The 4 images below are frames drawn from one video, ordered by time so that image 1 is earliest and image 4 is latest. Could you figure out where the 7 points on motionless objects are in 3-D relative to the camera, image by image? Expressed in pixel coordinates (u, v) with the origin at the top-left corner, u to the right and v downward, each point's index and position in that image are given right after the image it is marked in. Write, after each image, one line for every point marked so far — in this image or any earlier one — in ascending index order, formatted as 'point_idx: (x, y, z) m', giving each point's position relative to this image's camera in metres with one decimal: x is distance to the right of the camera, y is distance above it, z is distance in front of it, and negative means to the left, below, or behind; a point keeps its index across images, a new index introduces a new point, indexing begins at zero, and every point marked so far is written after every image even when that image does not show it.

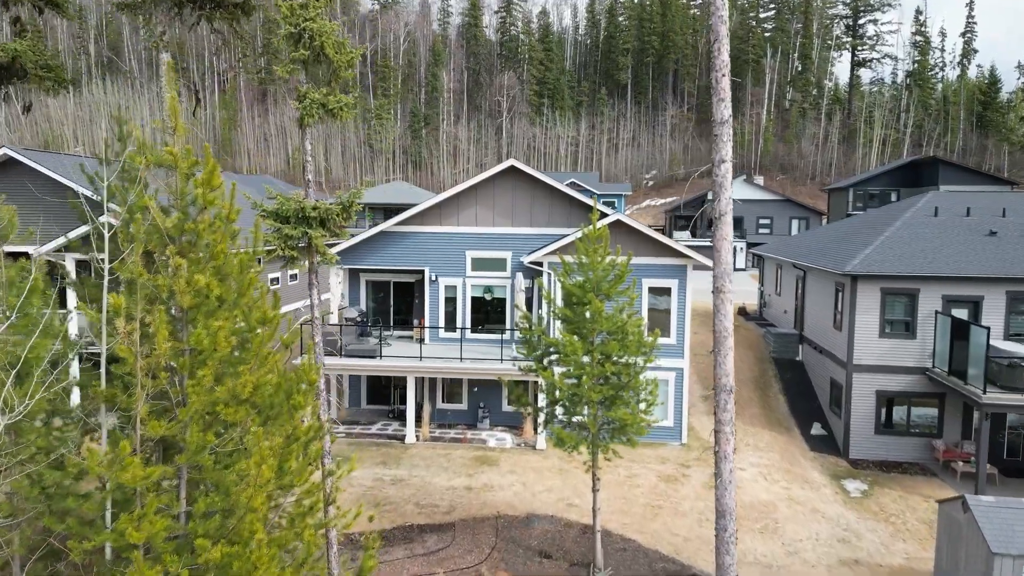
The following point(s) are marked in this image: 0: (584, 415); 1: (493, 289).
0: (+1.3, -2.2, +11.0) m
1: (-0.6, -0.1, +18.1) m
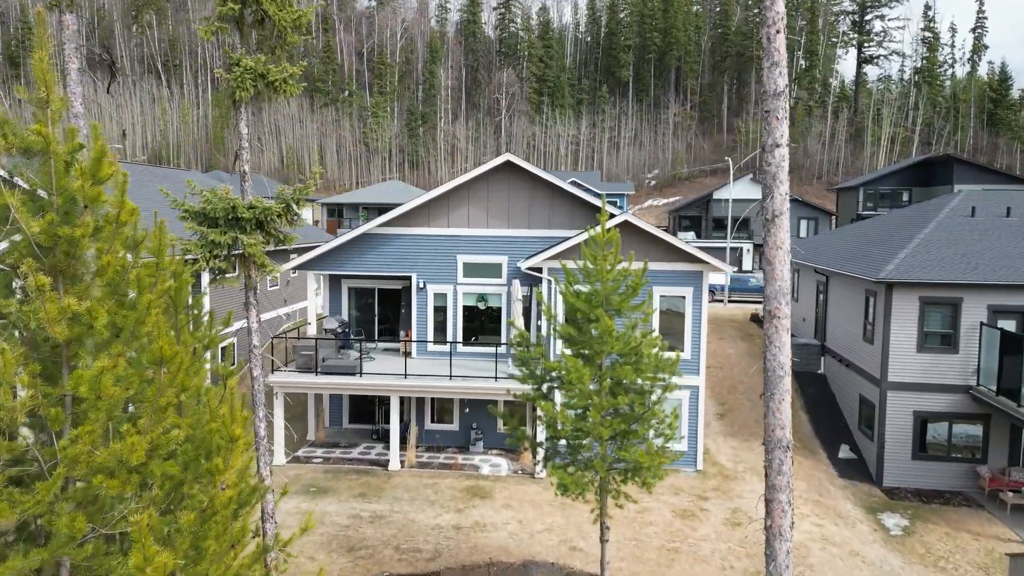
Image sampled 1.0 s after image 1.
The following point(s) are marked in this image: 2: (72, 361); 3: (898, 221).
0: (+1.2, -2.5, +9.2) m
1: (-0.7, -0.3, +16.3) m
2: (-3.6, -0.6, +5.1) m
3: (+12.0, +2.1, +19.3) m
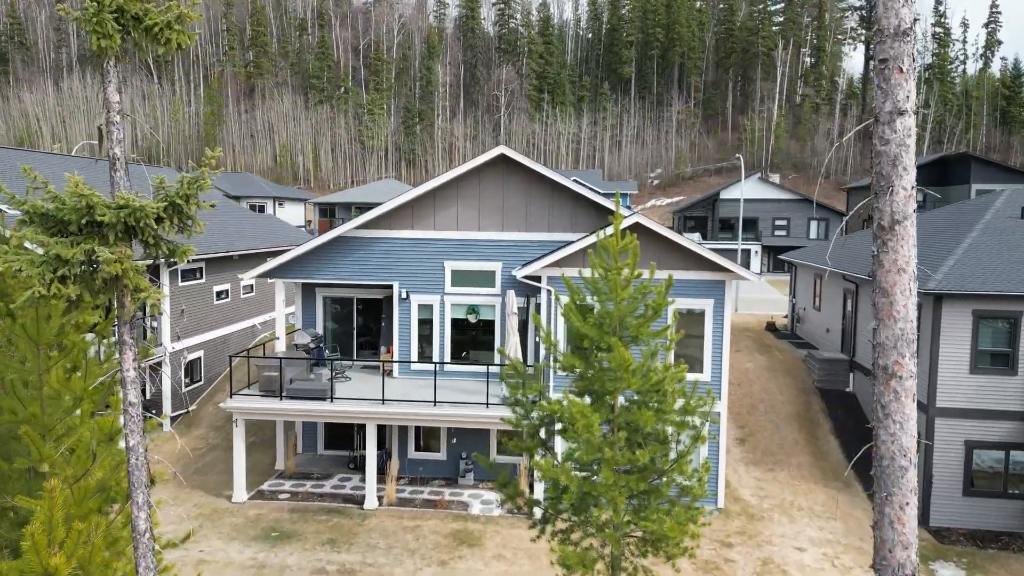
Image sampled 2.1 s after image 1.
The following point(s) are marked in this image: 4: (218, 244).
0: (+1.0, -2.7, +7.3) m
1: (-0.8, -0.5, +14.4) m
2: (-3.7, -0.8, +3.1) m
3: (+11.9, +1.8, +17.4) m
4: (-8.7, +1.3, +18.6) m
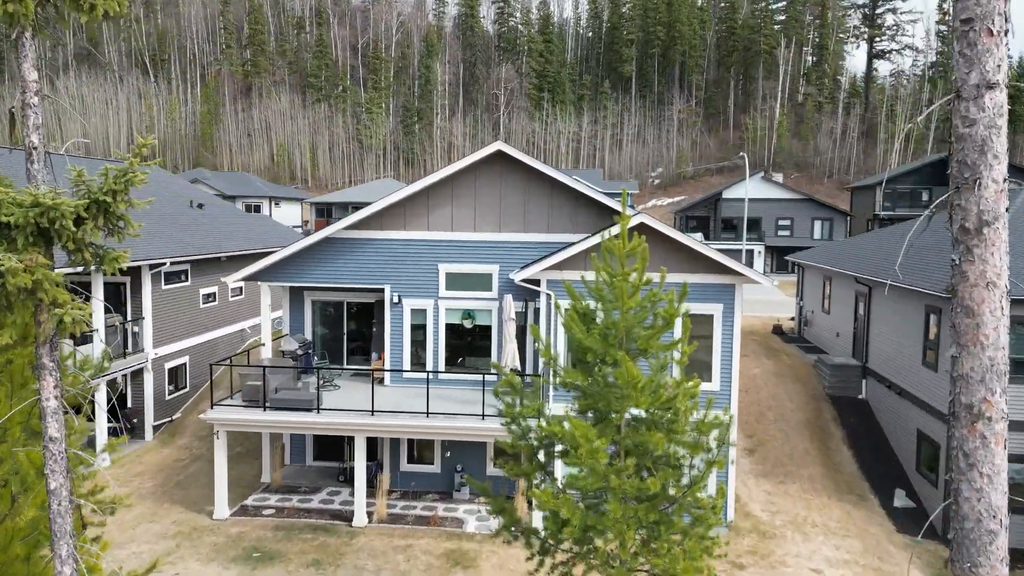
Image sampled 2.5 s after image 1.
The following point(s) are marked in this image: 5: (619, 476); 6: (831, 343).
0: (+1.0, -2.8, +6.6) m
1: (-0.8, -0.6, +13.7) m
2: (-3.7, -0.9, +2.4) m
3: (+11.8, +1.7, +16.7) m
4: (-8.8, +1.2, +17.8) m
5: (+1.1, -1.9, +6.4) m
6: (+10.1, -1.7, +19.7) m
